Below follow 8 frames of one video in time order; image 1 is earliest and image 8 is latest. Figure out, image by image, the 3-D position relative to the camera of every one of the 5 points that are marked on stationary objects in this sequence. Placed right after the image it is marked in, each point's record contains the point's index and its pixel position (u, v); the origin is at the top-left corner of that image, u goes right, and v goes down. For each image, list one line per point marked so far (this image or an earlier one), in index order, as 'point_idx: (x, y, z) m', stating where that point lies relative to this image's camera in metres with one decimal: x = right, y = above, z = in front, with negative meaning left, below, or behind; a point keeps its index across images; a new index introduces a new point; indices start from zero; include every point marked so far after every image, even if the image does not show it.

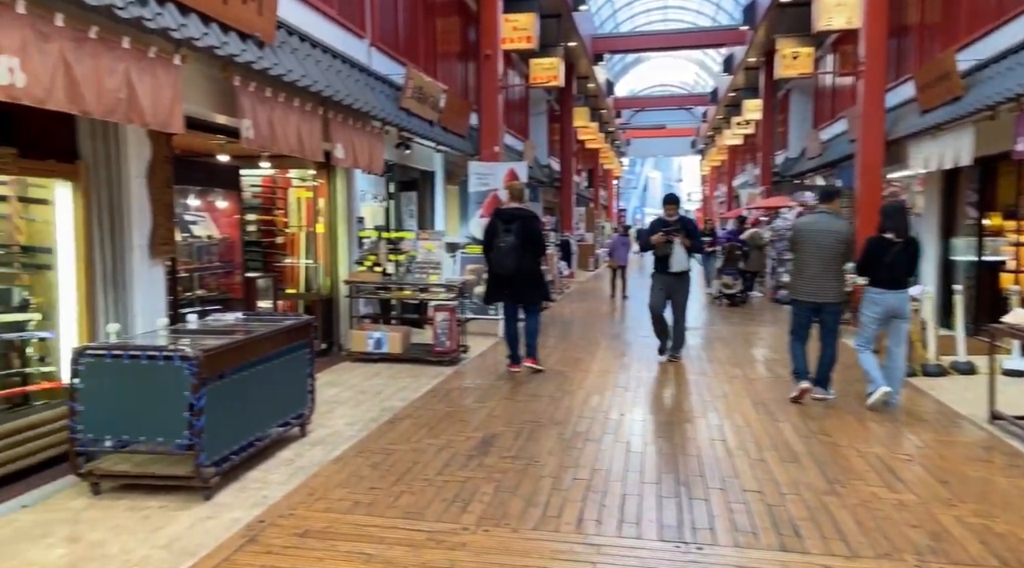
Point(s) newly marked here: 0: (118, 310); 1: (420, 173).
0: (-2.5, -0.2, +5.3) m
1: (-1.1, +1.4, +10.0) m
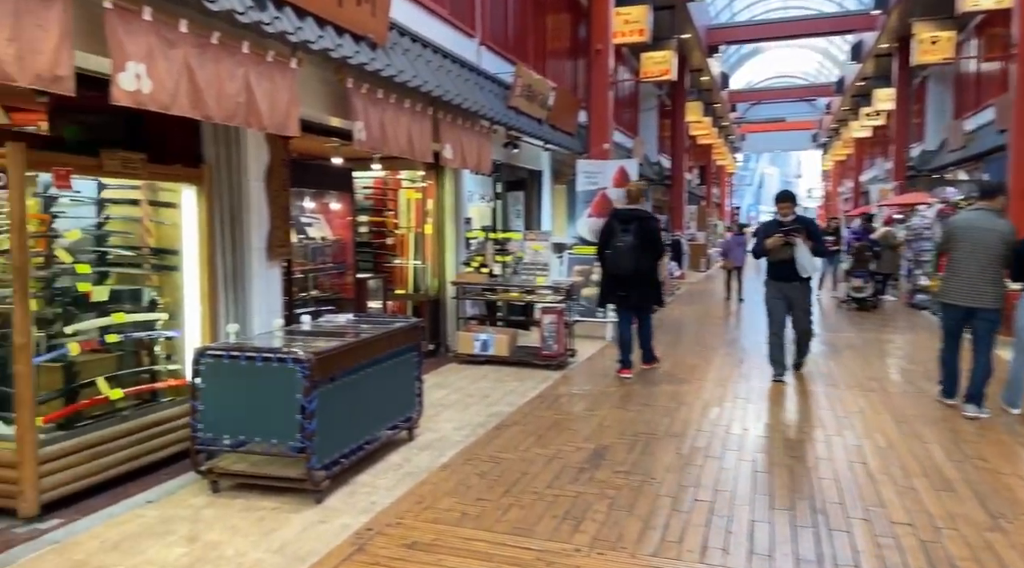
0: (-1.8, -0.2, +5.4) m
1: (+0.2, +1.4, +9.9) m
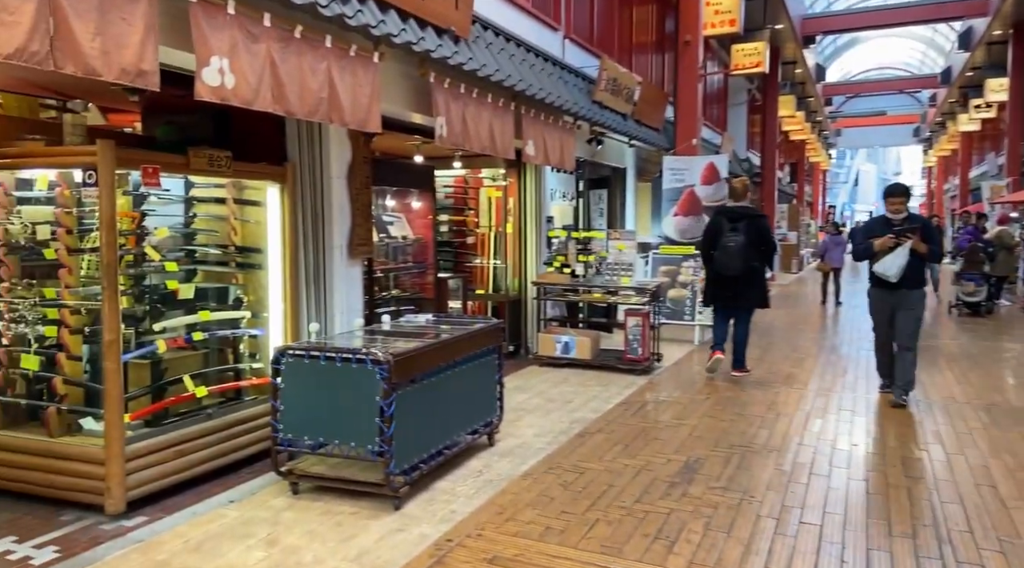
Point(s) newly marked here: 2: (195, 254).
0: (-1.3, -0.2, +5.3) m
1: (+1.2, +1.3, +9.6) m
2: (-1.9, +0.2, +4.9) m
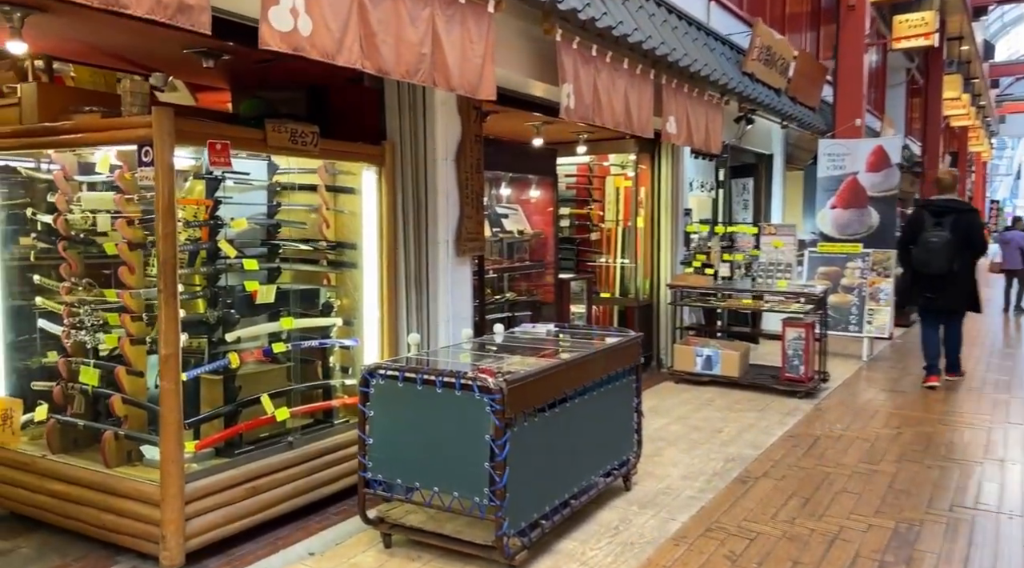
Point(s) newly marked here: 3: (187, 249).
0: (-0.5, -0.2, +4.5) m
1: (+2.5, +1.3, +8.4) m
2: (-1.2, +0.2, +4.2) m
3: (-1.5, +0.2, +3.7) m
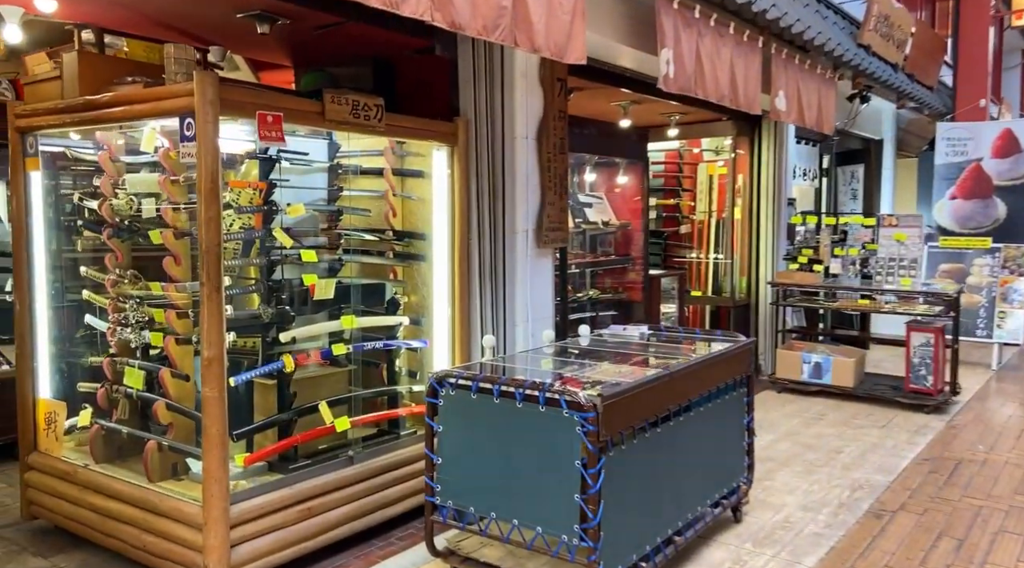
0: (-0.1, -0.2, +4.0) m
1: (+3.3, +1.3, +7.6) m
2: (-0.8, +0.2, +3.7) m
3: (-1.1, +0.2, +3.3) m
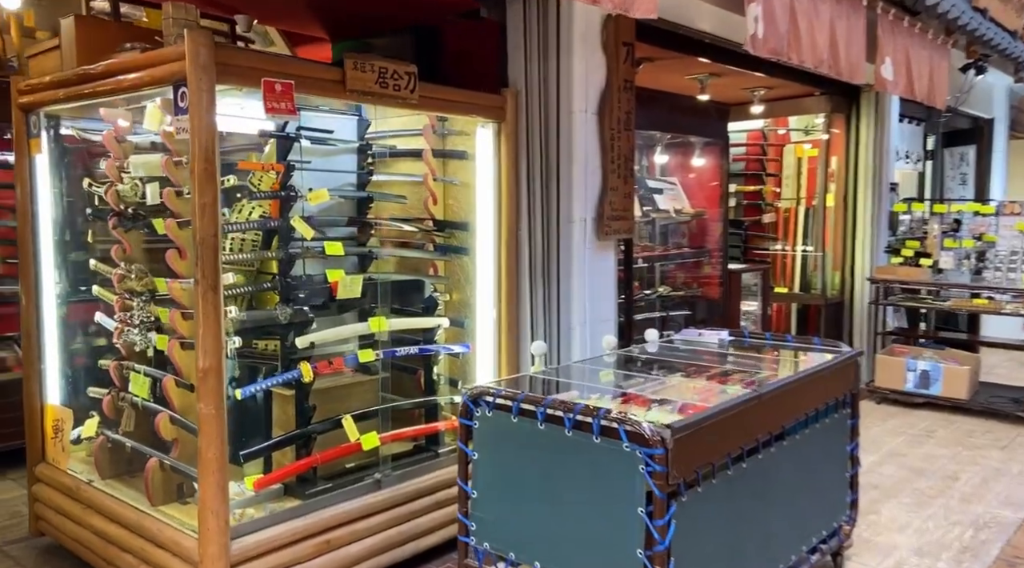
0: (+0.2, -0.1, +3.5) m
1: (+3.8, +1.4, +6.8) m
2: (-0.6, +0.2, +3.3) m
3: (-0.9, +0.2, +2.9) m
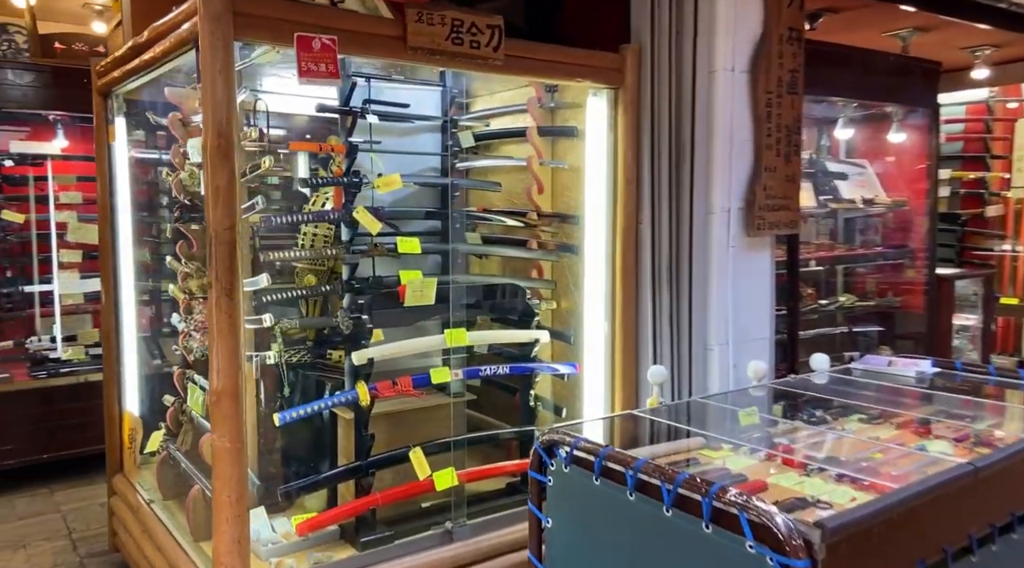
0: (+0.6, -0.2, +2.7) m
1: (+4.9, +1.3, +5.1) m
2: (-0.2, +0.2, +2.7) m
3: (-0.6, +0.2, +2.4) m
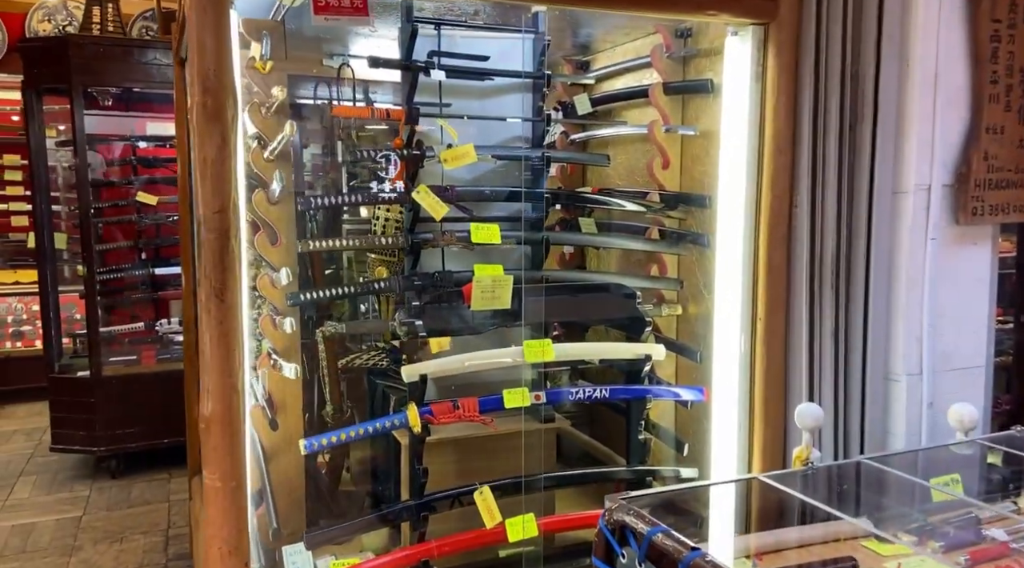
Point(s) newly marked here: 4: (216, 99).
0: (+0.8, -0.2, +2.0) m
1: (+5.7, +1.2, +3.3) m
2: (+0.1, +0.2, +2.2) m
3: (-0.4, +0.2, +1.9) m
4: (-0.6, +0.3, +1.5) m
